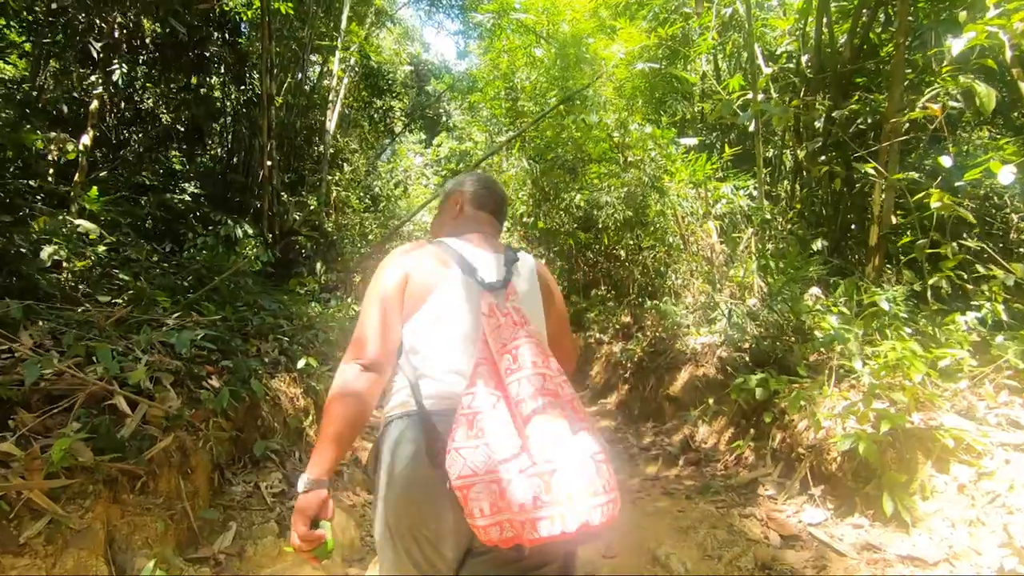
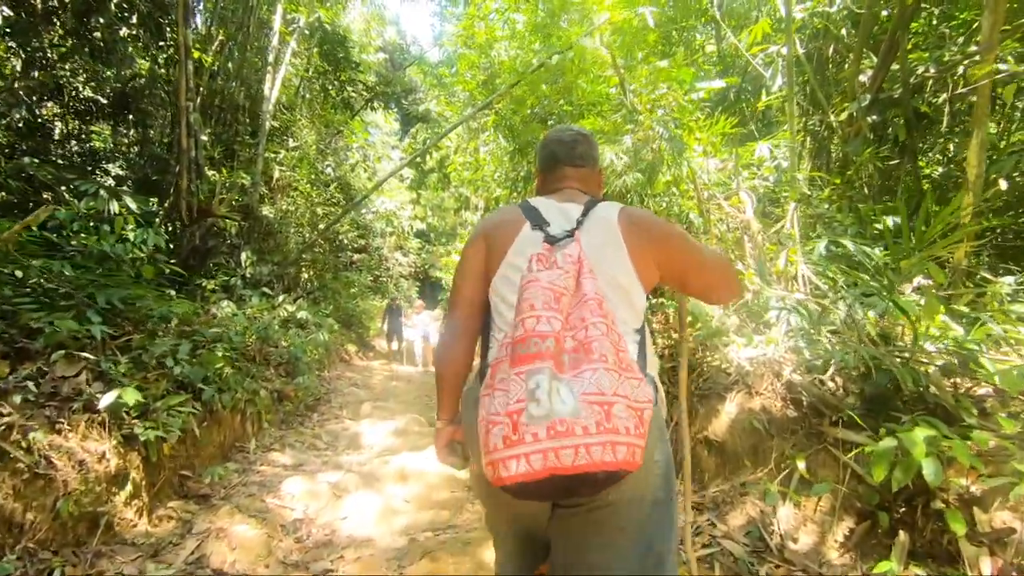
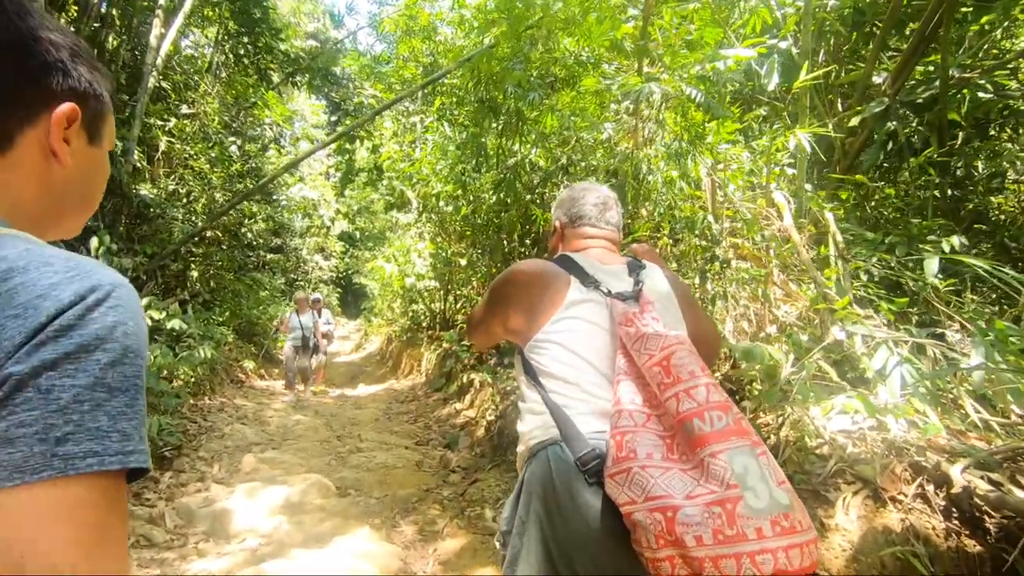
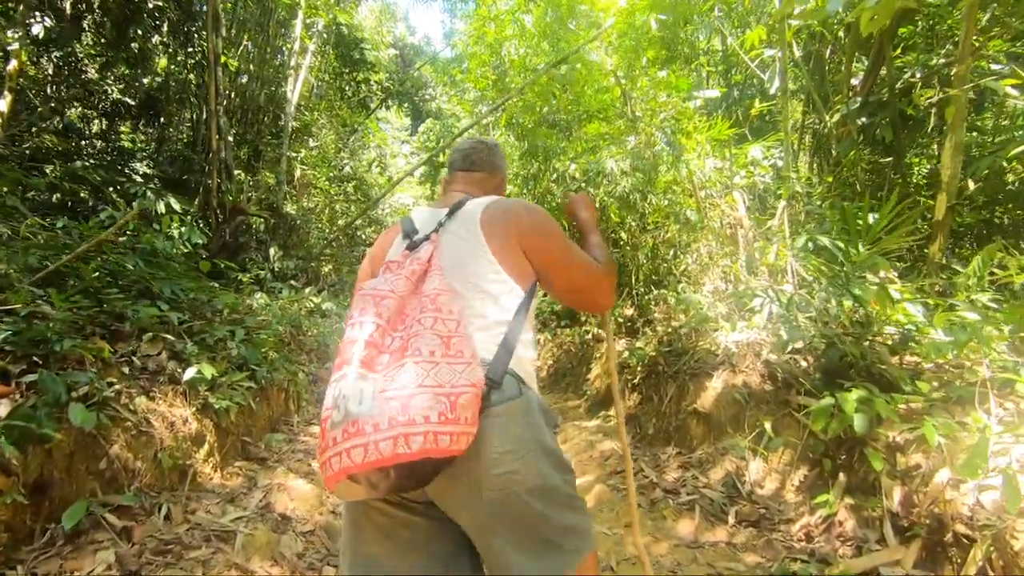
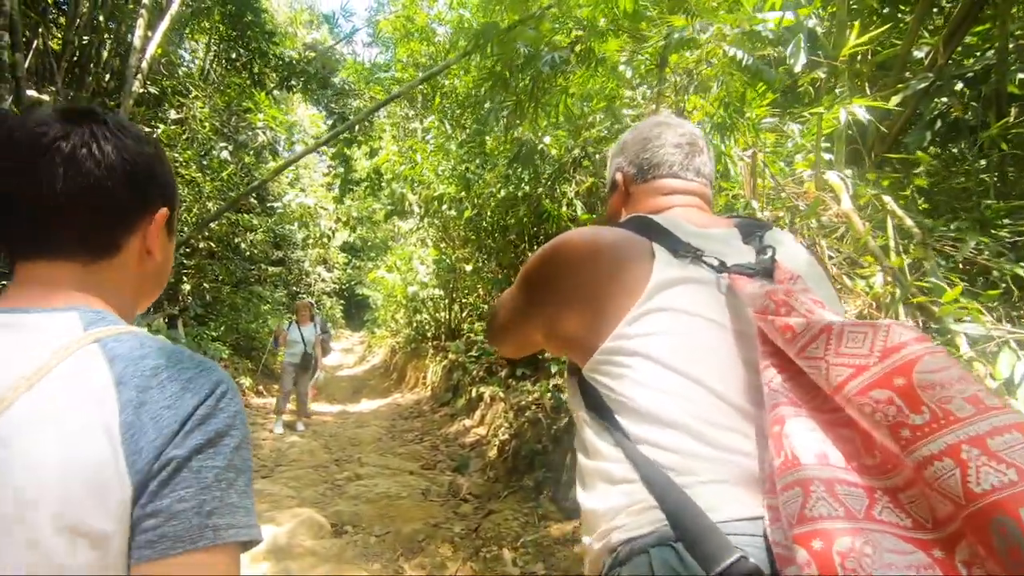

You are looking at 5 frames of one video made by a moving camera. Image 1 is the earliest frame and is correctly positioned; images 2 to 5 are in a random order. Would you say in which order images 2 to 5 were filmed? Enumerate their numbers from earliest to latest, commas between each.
4, 2, 3, 5
